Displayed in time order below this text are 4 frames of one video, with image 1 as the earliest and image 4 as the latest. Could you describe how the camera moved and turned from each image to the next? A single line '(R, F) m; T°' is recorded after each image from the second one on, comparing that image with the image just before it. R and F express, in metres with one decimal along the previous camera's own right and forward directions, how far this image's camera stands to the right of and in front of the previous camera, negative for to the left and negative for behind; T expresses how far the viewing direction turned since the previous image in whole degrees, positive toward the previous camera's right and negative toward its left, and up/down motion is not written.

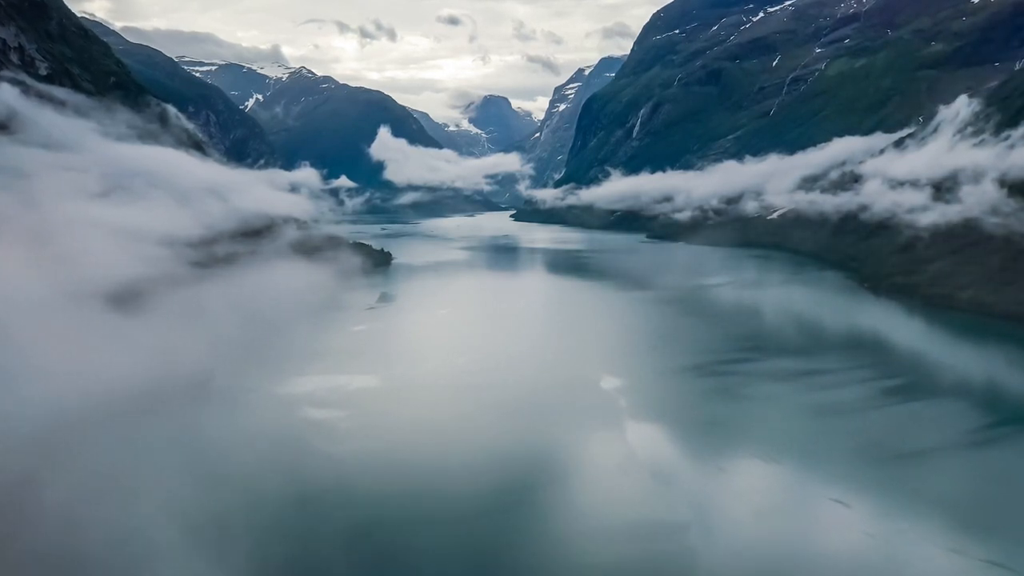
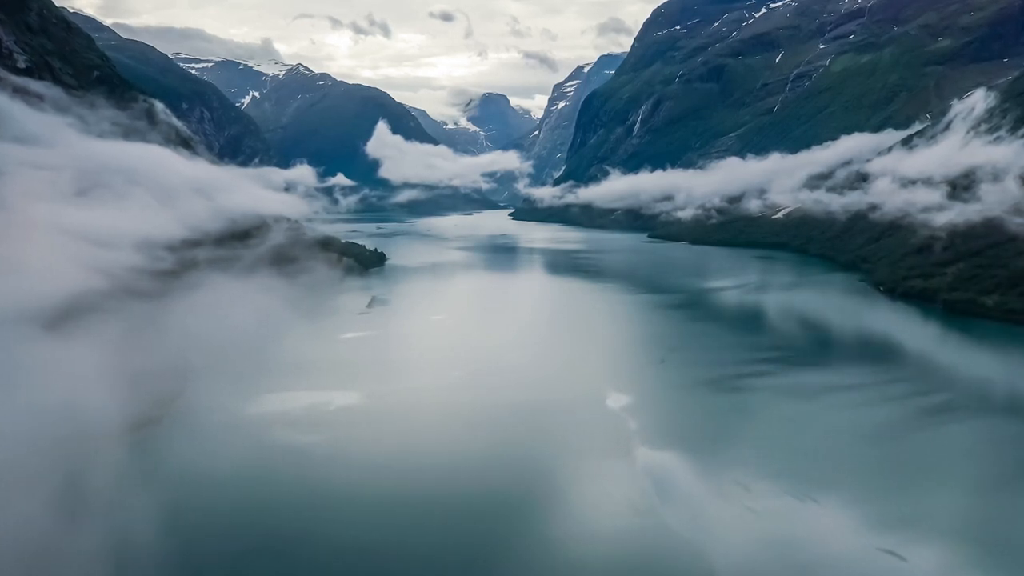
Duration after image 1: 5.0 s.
(0.0, +3.0) m; 0°
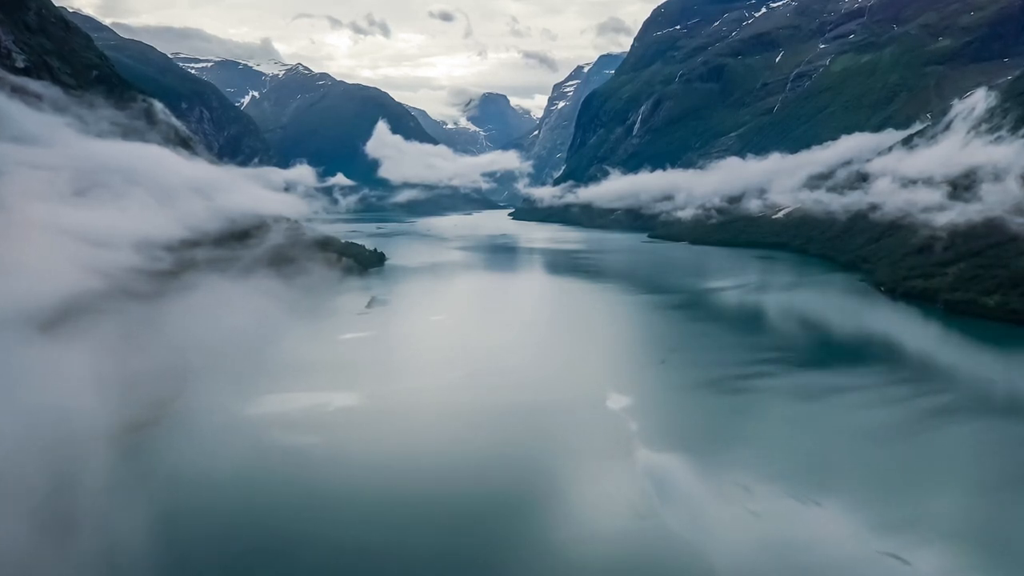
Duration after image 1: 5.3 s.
(0.0, +0.2) m; 0°
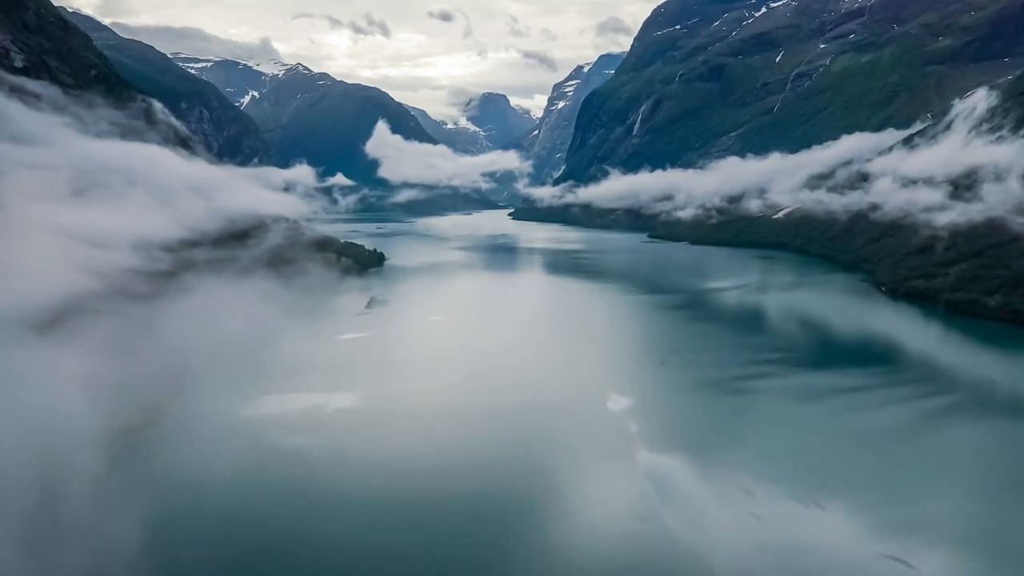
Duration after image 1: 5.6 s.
(0.0, +0.2) m; 0°
